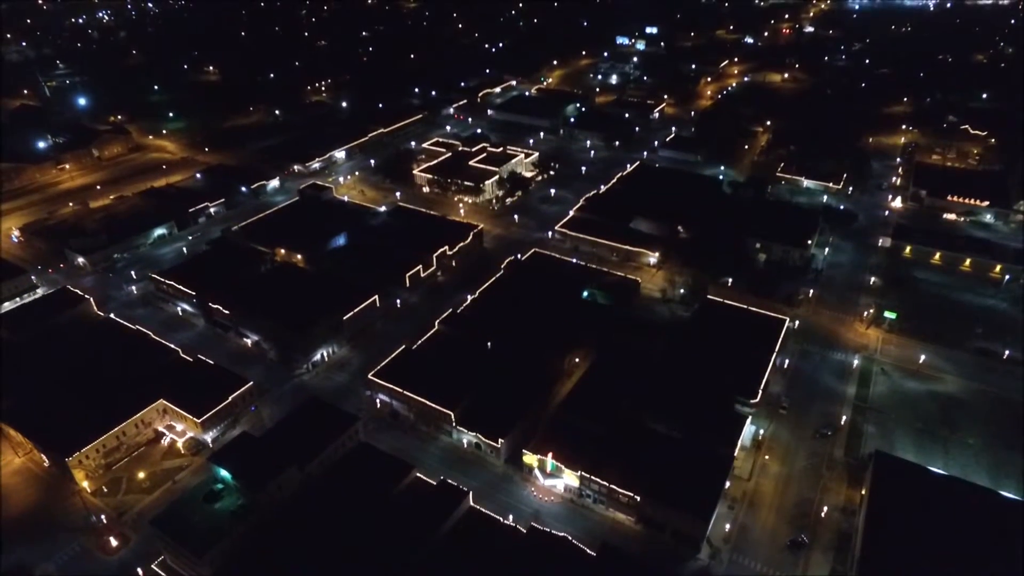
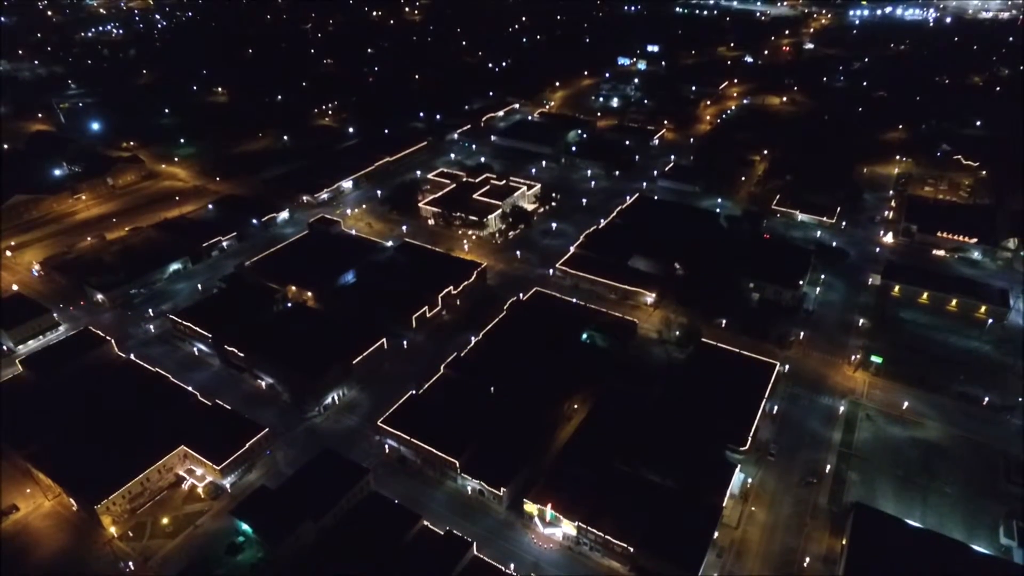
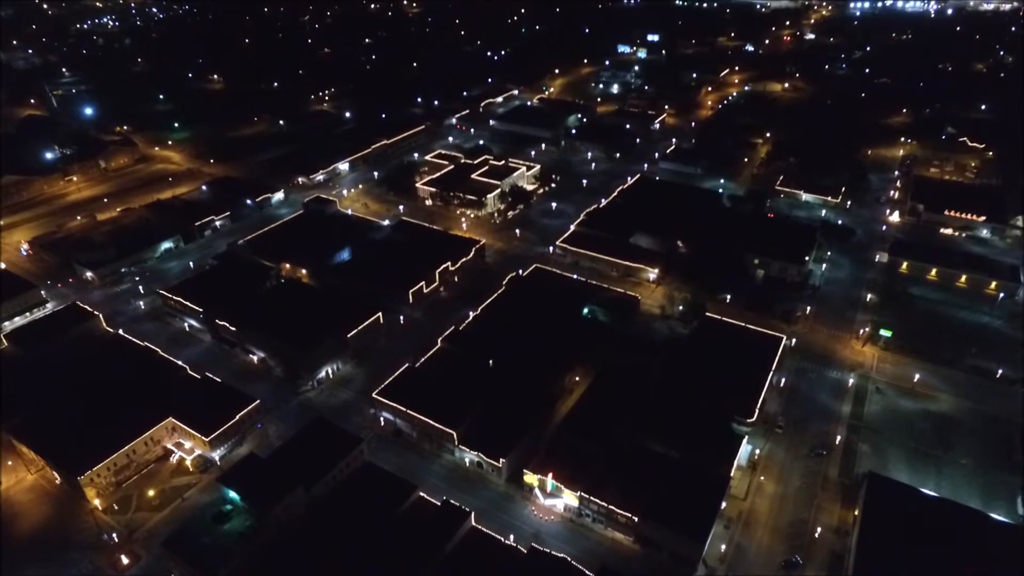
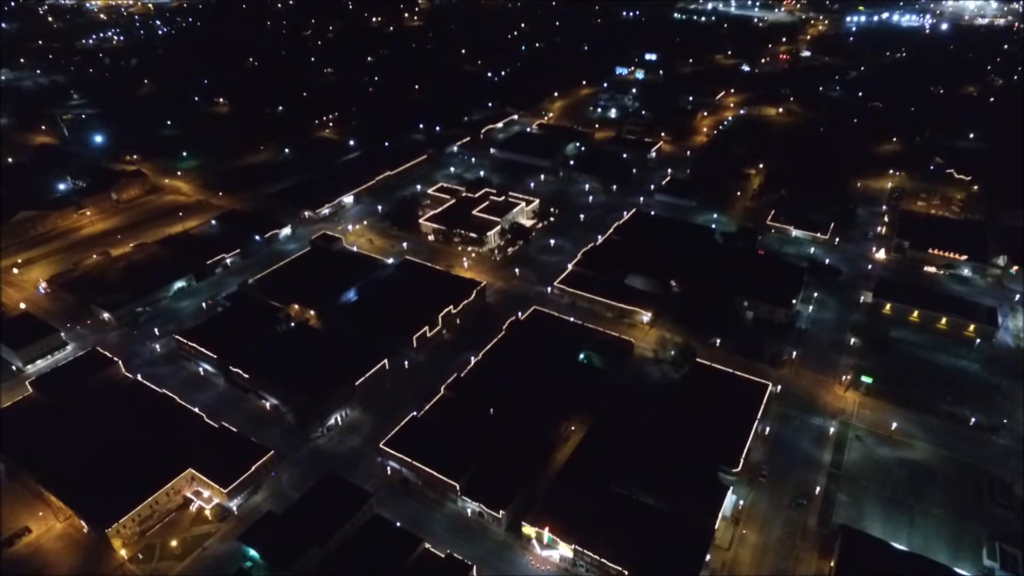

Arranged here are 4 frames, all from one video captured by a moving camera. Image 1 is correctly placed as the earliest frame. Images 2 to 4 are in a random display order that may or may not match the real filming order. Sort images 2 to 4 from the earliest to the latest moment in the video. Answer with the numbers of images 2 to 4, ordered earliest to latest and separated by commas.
3, 2, 4
